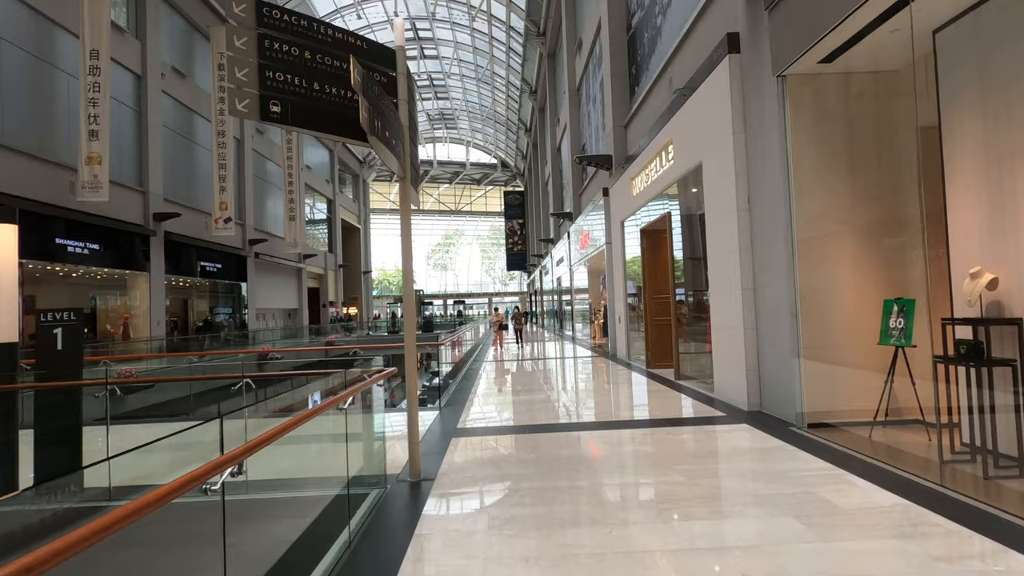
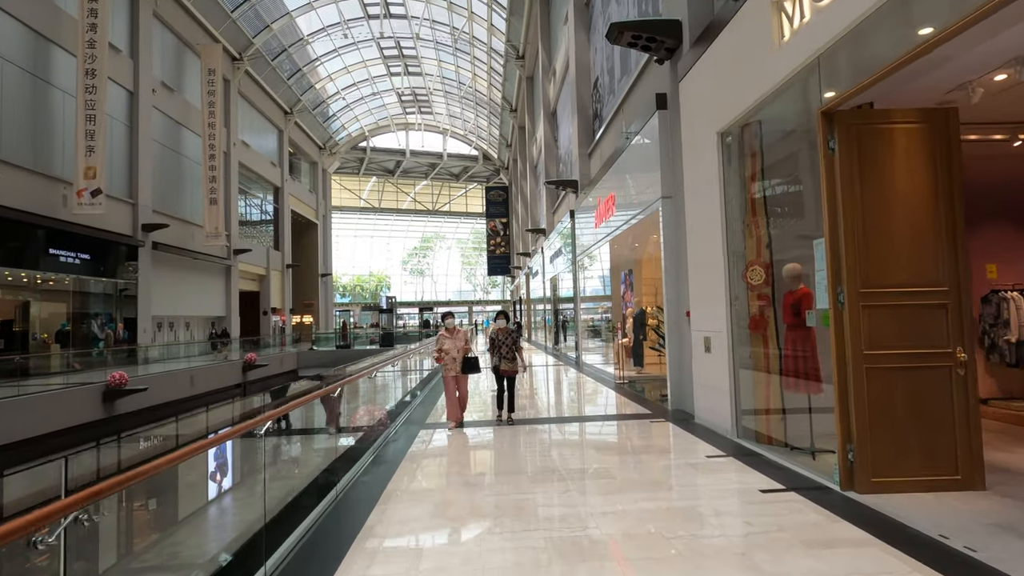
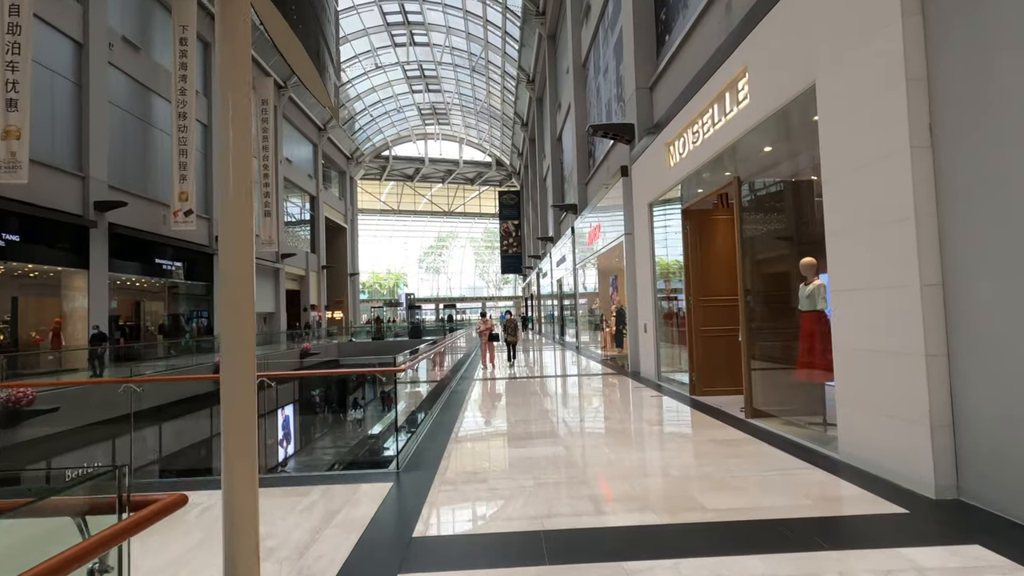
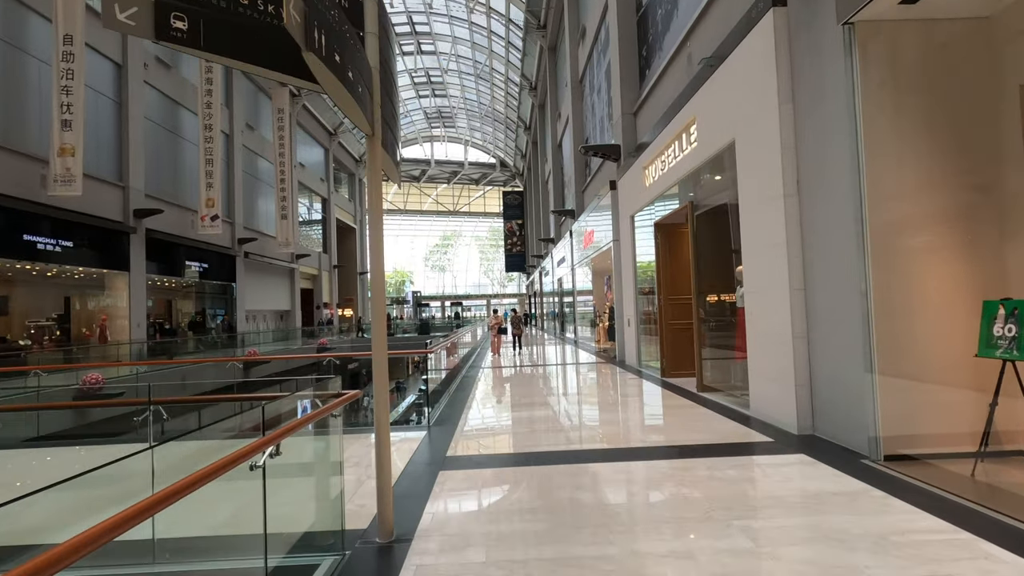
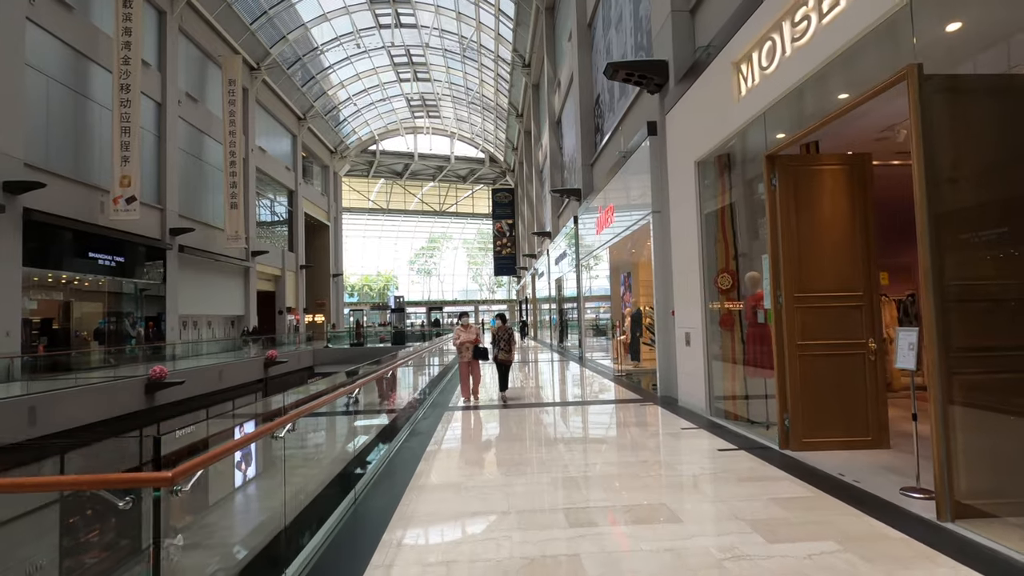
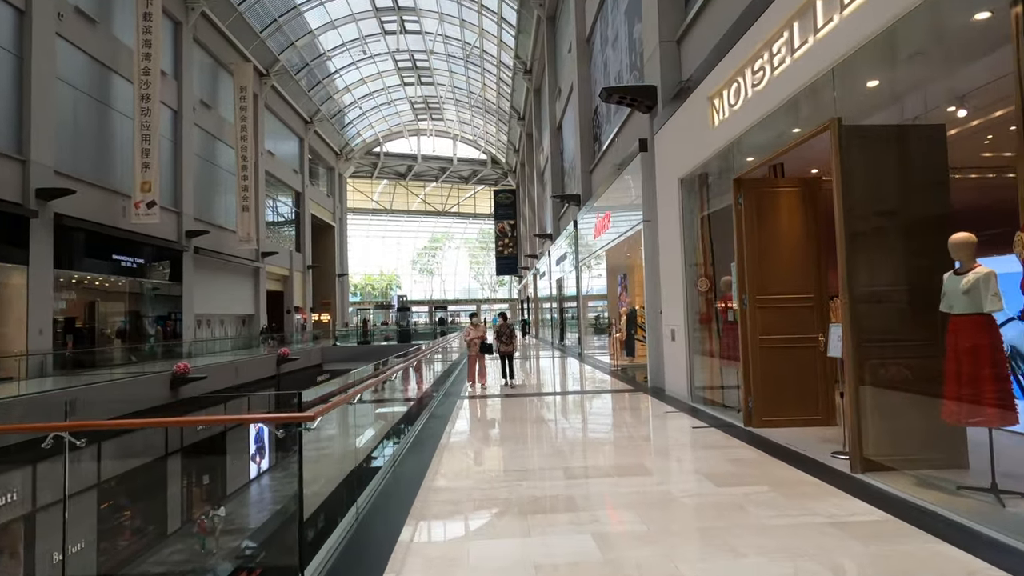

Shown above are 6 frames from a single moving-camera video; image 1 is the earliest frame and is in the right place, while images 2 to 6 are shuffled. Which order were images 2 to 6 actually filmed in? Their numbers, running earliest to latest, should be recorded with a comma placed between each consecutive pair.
4, 3, 6, 5, 2
